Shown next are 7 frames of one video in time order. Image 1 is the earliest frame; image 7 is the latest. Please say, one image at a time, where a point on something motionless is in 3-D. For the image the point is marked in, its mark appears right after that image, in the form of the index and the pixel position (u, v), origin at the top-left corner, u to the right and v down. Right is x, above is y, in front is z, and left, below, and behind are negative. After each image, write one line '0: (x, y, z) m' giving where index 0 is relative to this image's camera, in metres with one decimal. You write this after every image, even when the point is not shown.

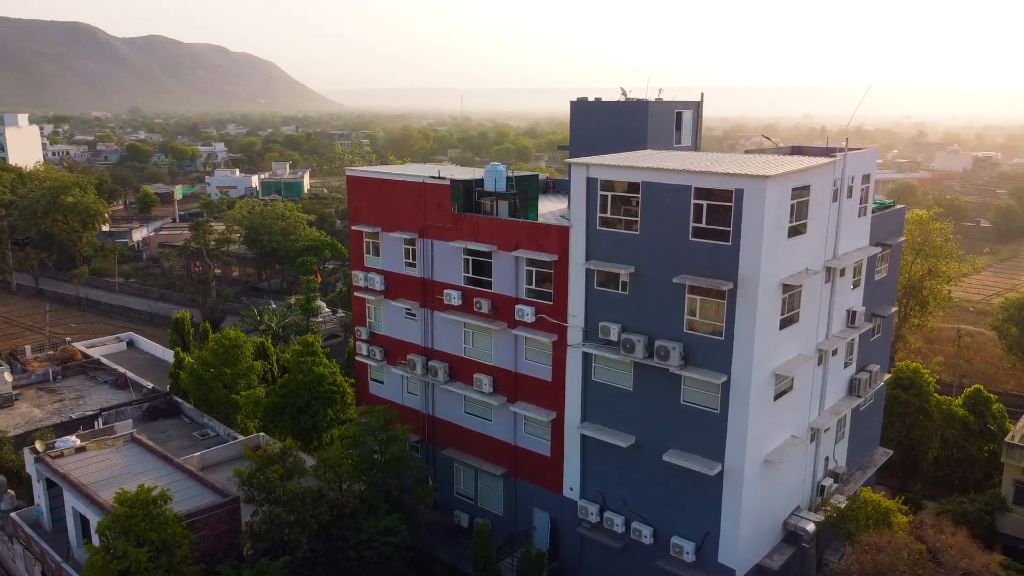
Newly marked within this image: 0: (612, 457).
0: (+2.2, -3.6, +15.9) m
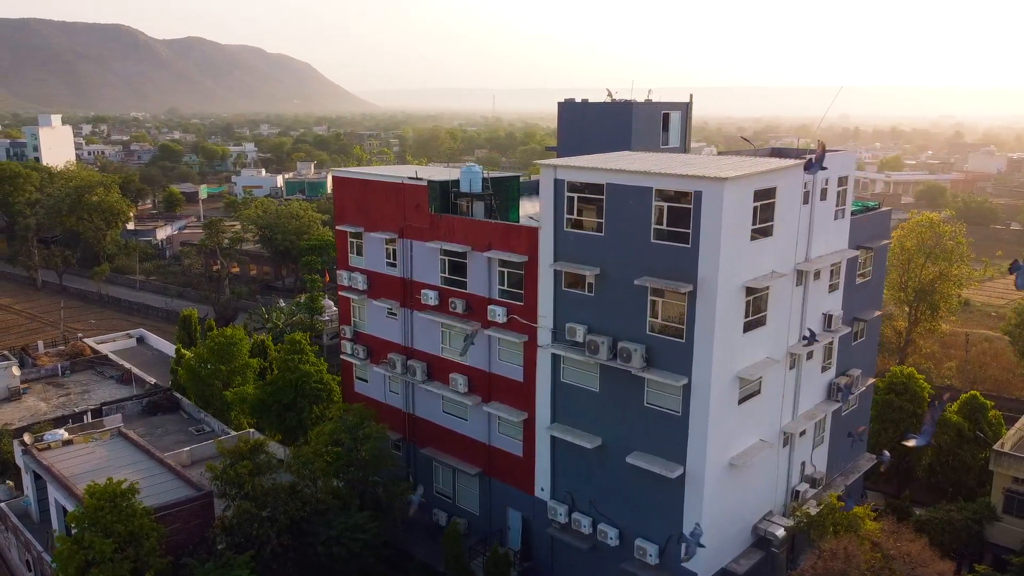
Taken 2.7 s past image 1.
0: (+1.5, -3.7, +15.9) m
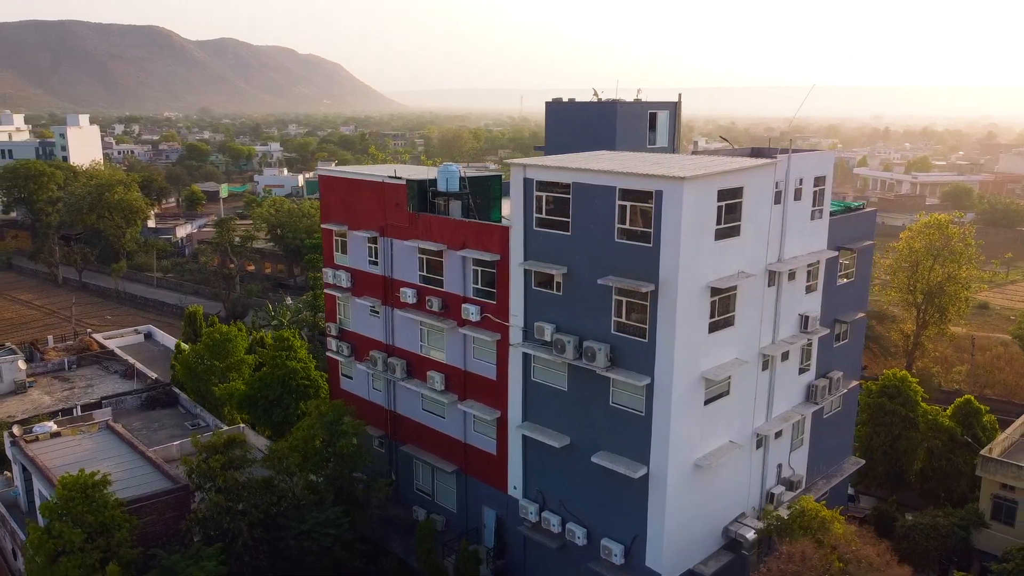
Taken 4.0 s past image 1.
0: (+0.8, -3.7, +15.9) m
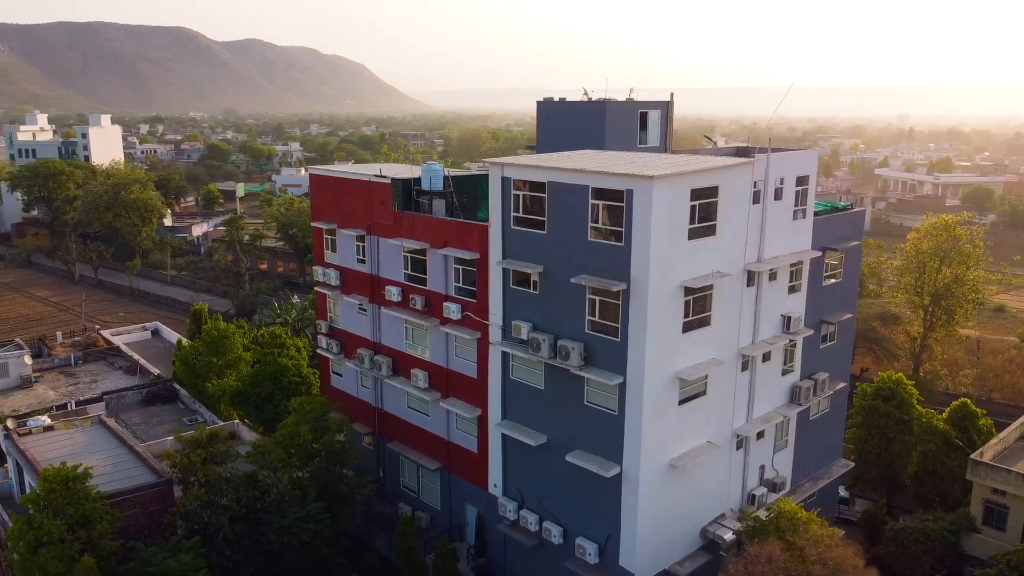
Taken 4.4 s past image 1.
0: (+0.3, -3.6, +16.0) m
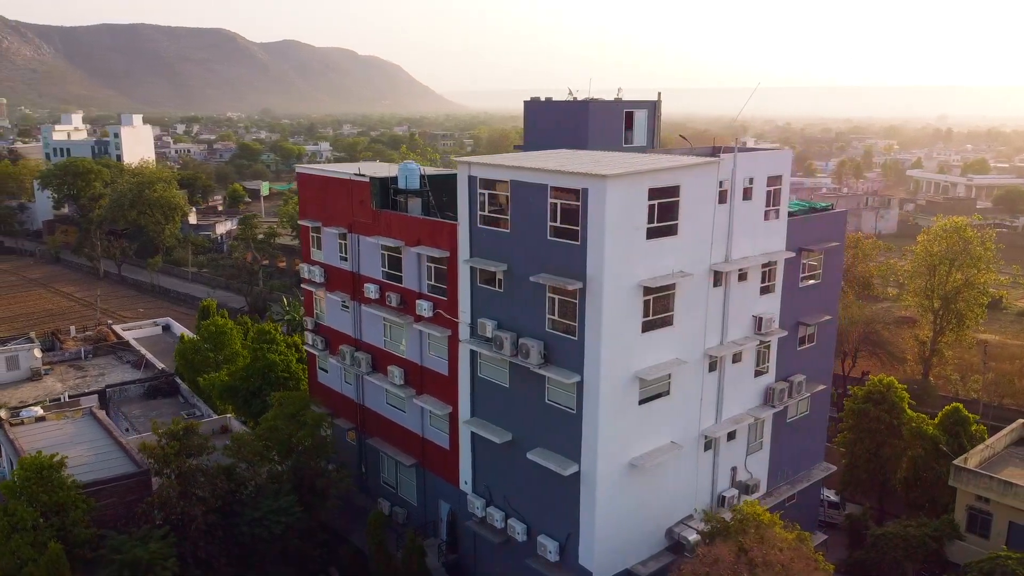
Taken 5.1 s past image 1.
0: (-0.4, -3.6, +16.1) m
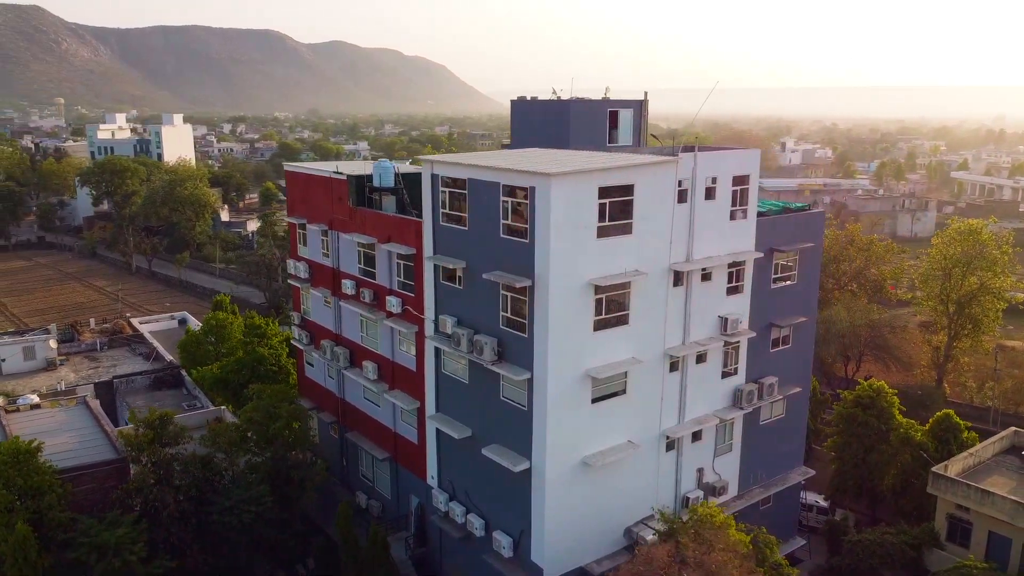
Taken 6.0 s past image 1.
0: (-1.2, -3.5, +16.2) m
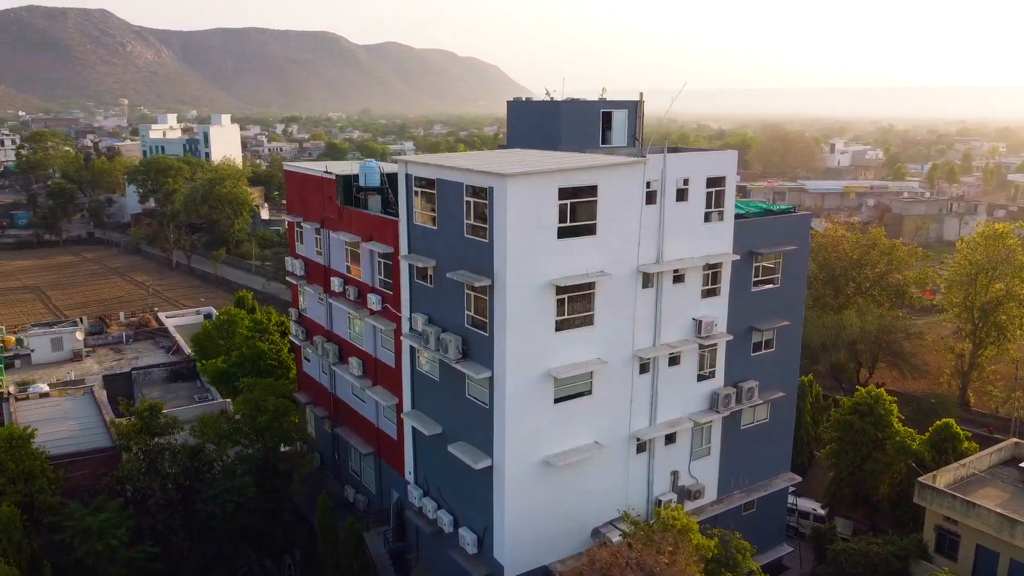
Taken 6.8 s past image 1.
0: (-1.8, -3.5, +16.5) m
